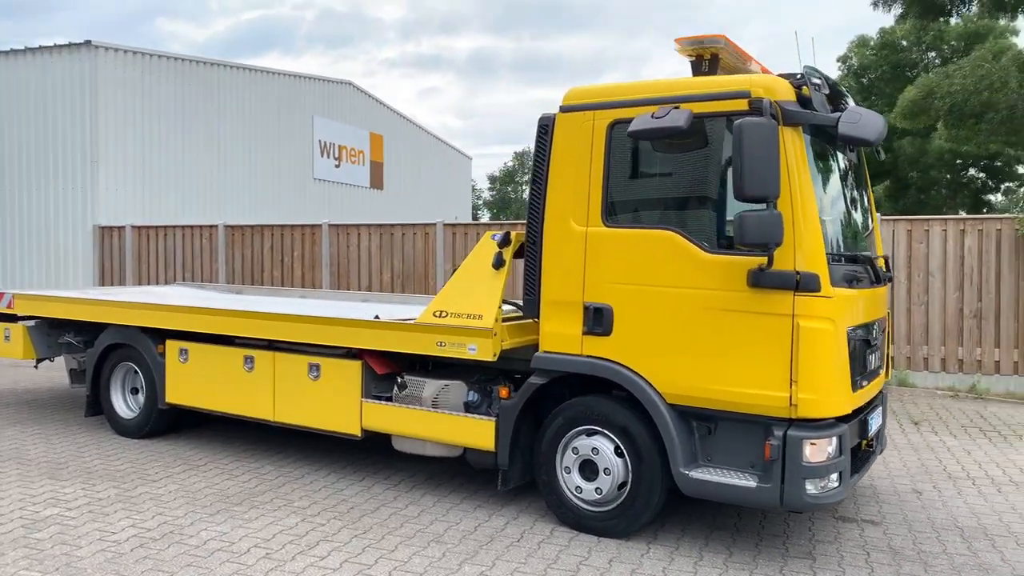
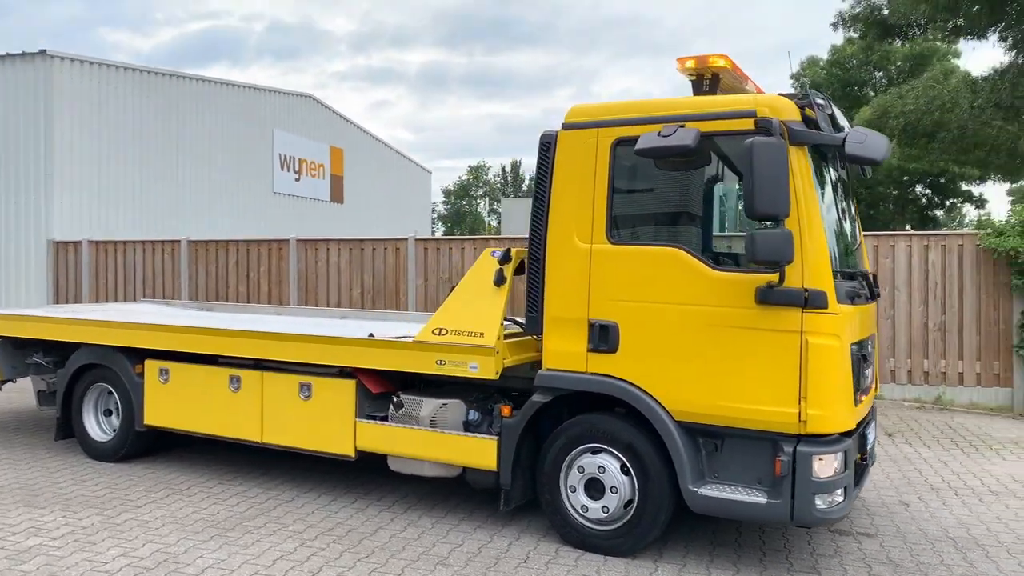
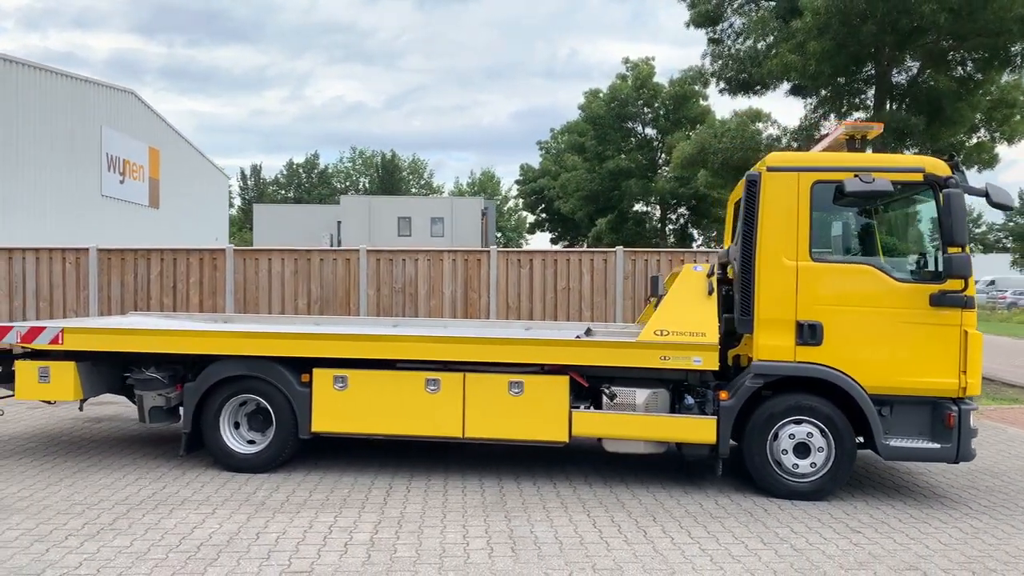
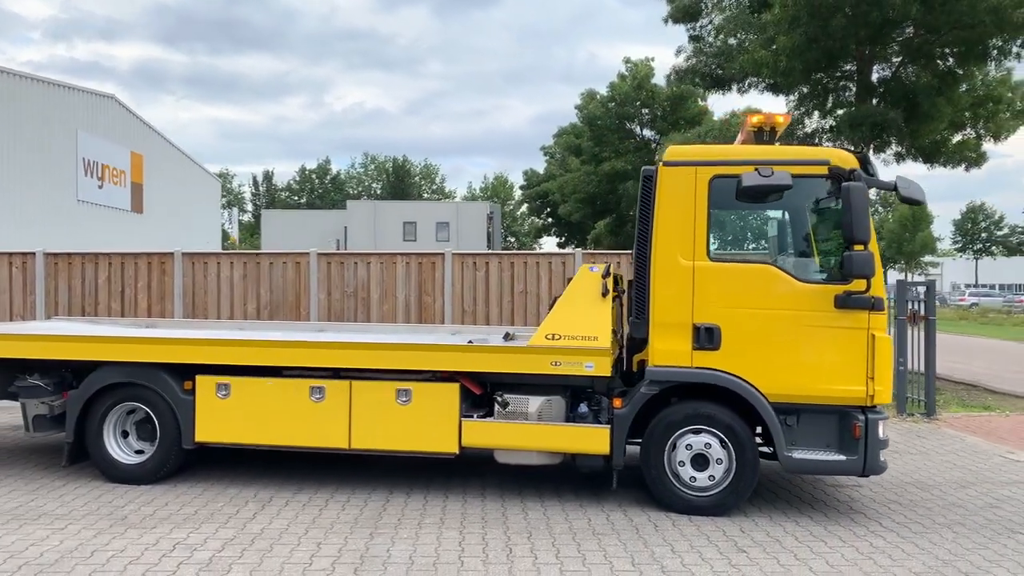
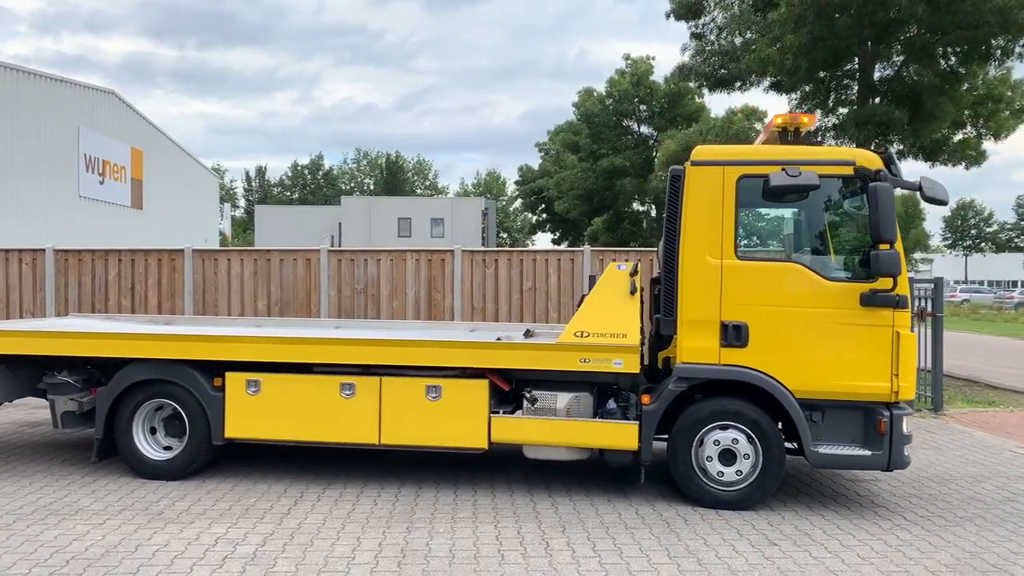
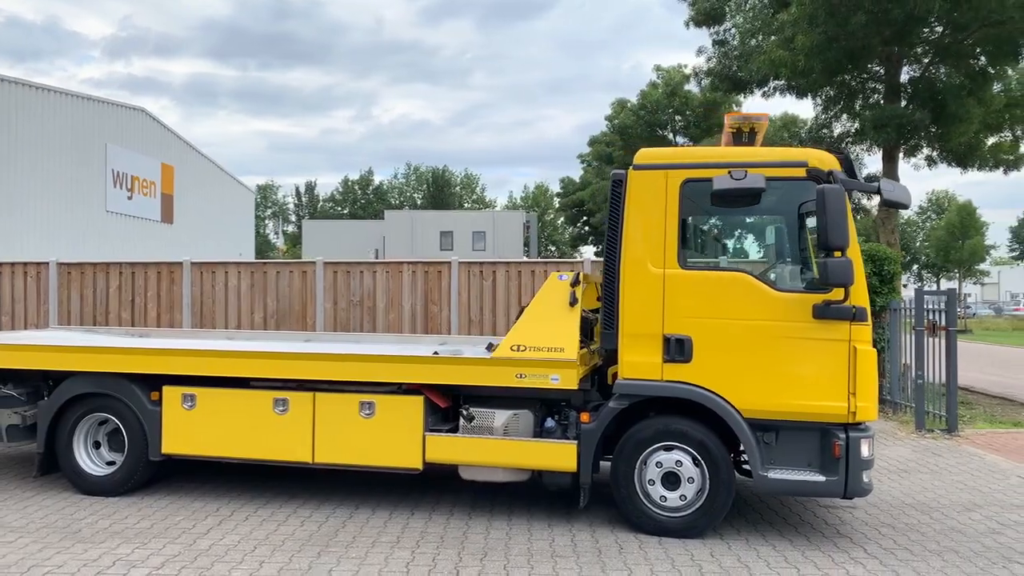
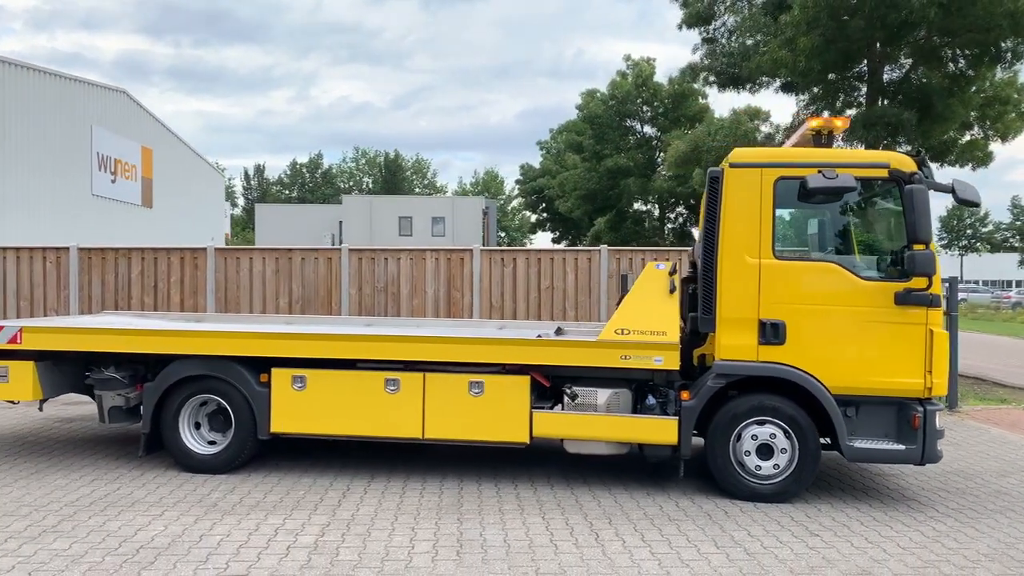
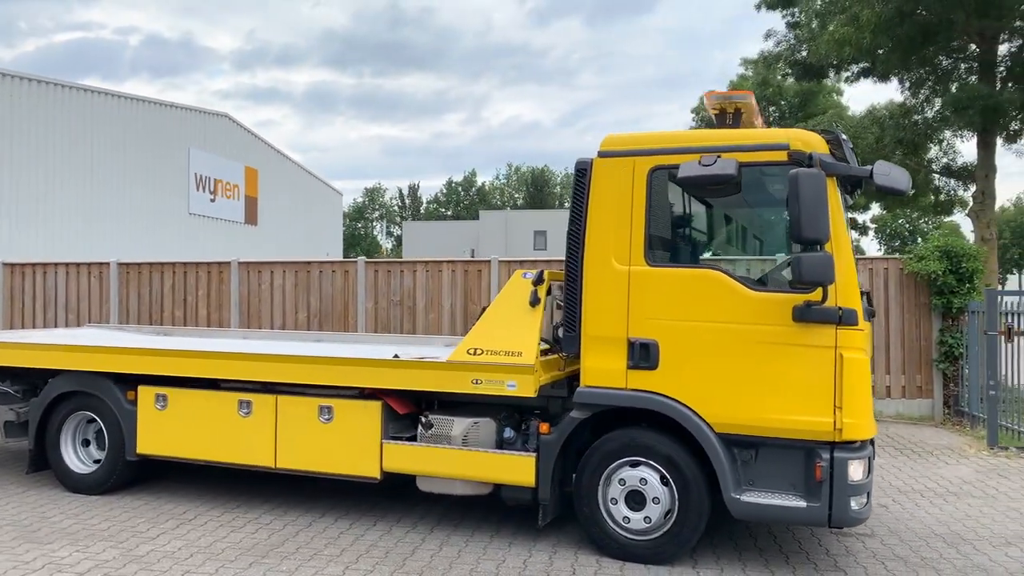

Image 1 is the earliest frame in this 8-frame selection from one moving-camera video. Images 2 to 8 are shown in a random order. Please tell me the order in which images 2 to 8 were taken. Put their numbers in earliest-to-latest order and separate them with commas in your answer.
2, 8, 6, 4, 5, 7, 3
